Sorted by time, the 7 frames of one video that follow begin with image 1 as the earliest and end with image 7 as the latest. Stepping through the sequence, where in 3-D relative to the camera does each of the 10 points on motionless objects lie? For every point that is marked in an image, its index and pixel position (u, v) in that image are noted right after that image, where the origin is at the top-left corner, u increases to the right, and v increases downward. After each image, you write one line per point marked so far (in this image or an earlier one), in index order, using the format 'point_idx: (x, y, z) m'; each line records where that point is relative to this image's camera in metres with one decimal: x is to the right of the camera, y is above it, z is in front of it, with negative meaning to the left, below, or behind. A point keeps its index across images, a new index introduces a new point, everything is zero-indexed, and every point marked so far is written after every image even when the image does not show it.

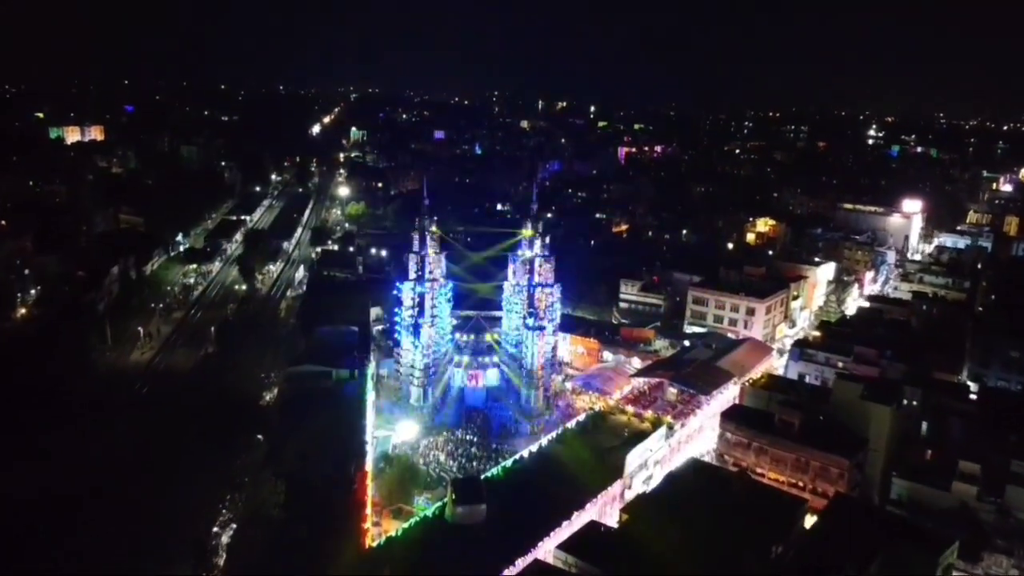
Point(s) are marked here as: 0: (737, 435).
0: (+5.8, -3.8, +19.8) m
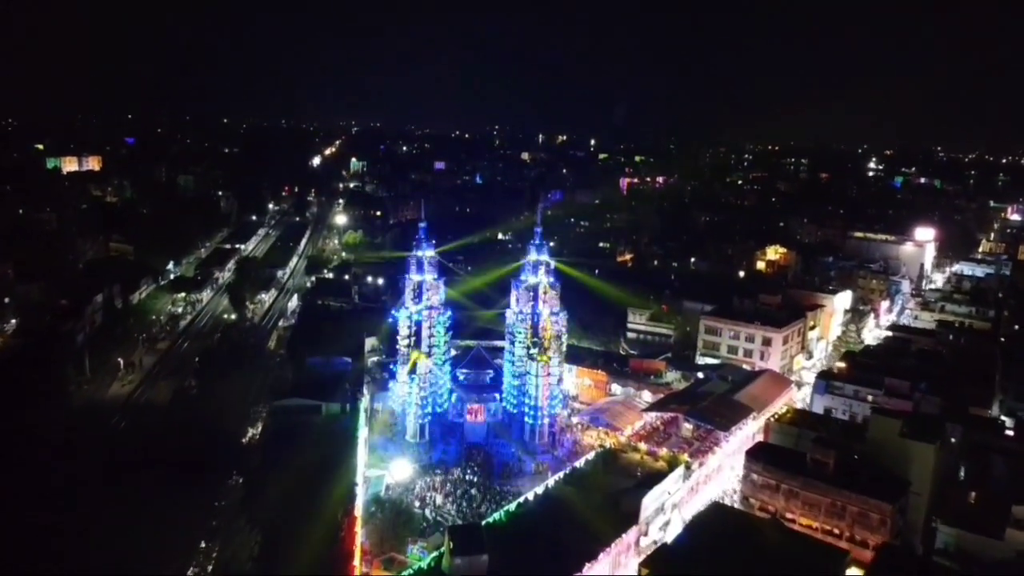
0: (+5.9, -4.4, +18.0) m
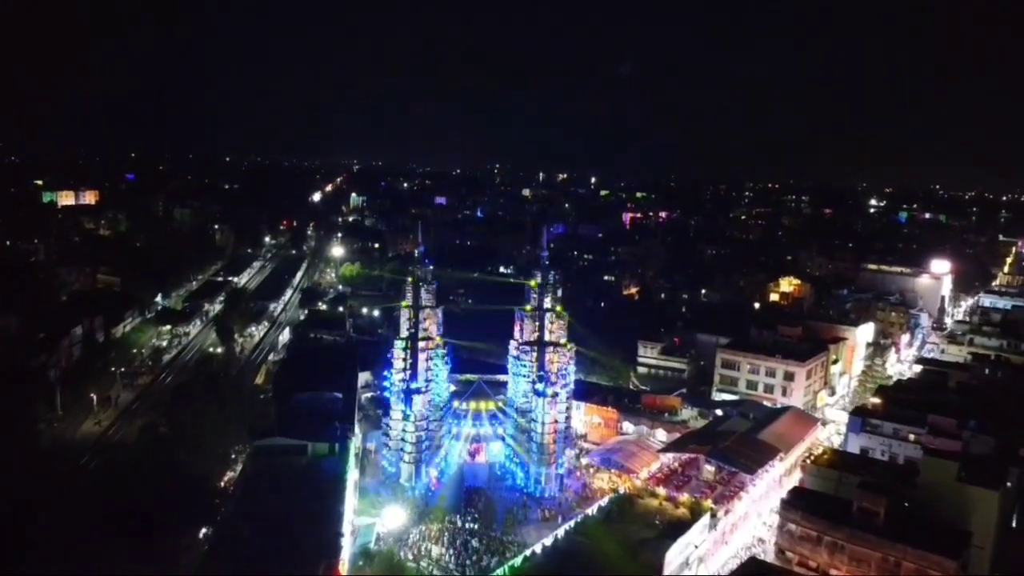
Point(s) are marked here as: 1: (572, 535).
0: (+6.0, -4.9, +15.8) m
1: (+1.4, -5.7, +18.0) m
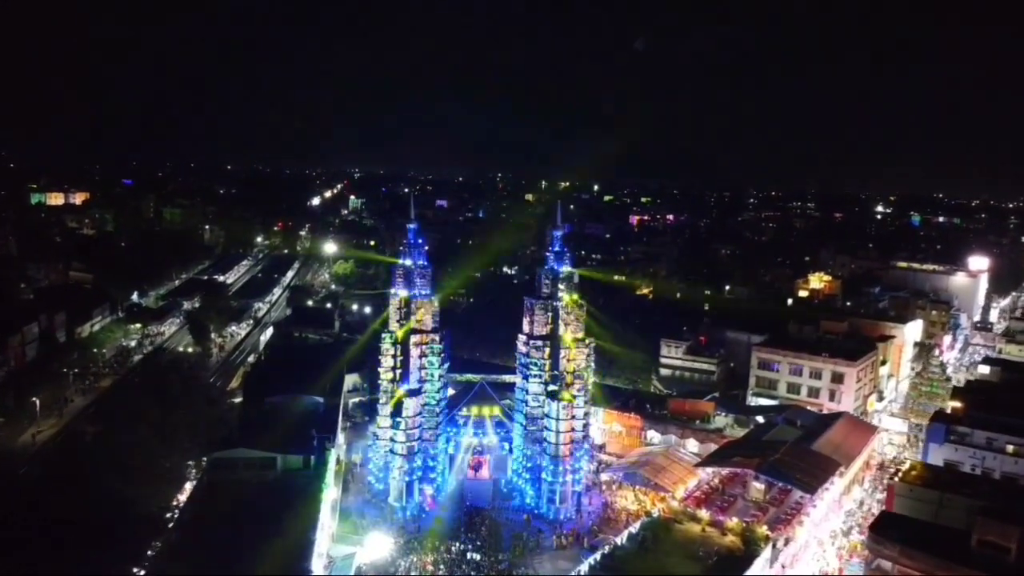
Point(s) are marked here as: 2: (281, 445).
0: (+6.2, -4.4, +12.2) m
1: (+1.6, -5.3, +14.4) m
2: (-5.8, -3.9, +19.5) m
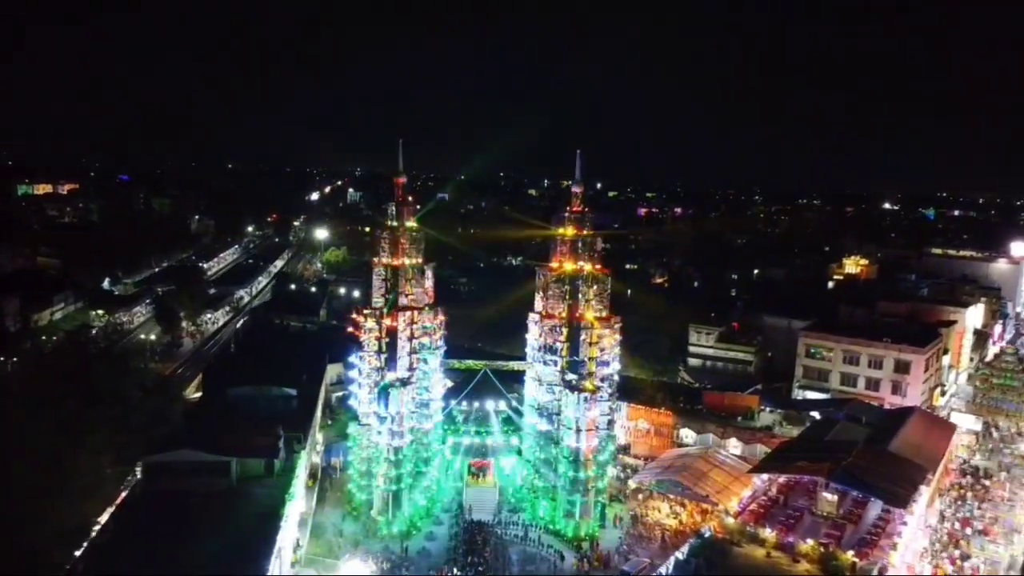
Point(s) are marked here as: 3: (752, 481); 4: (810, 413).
0: (+6.4, -3.7, +8.7) m
1: (+1.8, -4.6, +10.9) m
2: (-5.6, -3.2, +16.0) m
3: (+4.9, -4.0, +16.4) m
4: (+7.7, -3.2, +19.9) m
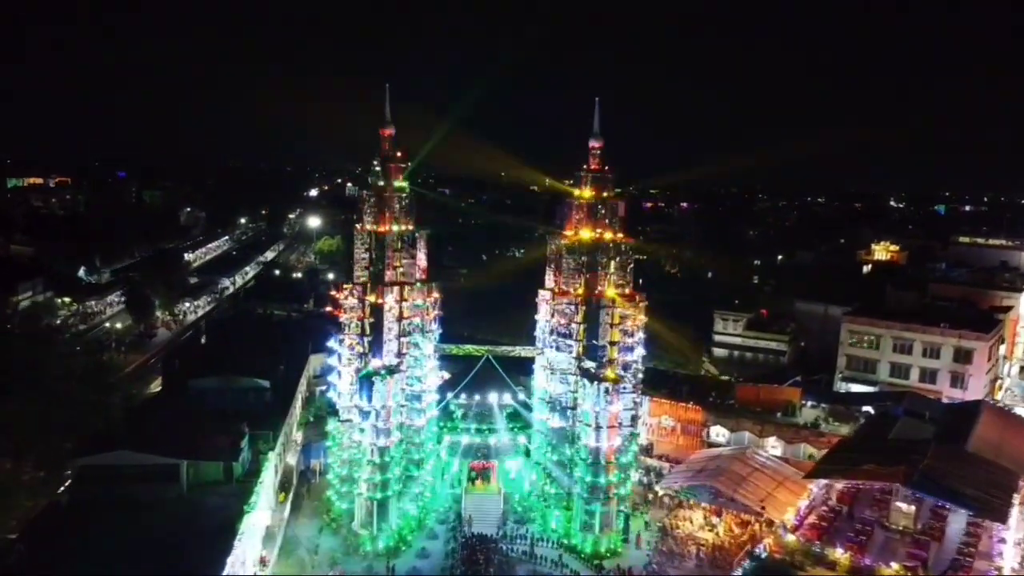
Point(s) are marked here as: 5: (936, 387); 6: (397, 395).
0: (+6.5, -3.1, +6.1) m
1: (+1.9, -4.0, +8.3) m
2: (-5.5, -2.7, +13.4) m
3: (+5.1, -3.5, +13.9) m
4: (+7.8, -2.7, +17.3) m
5: (+10.2, -2.4, +18.7) m
6: (-2.1, -2.0, +14.1) m
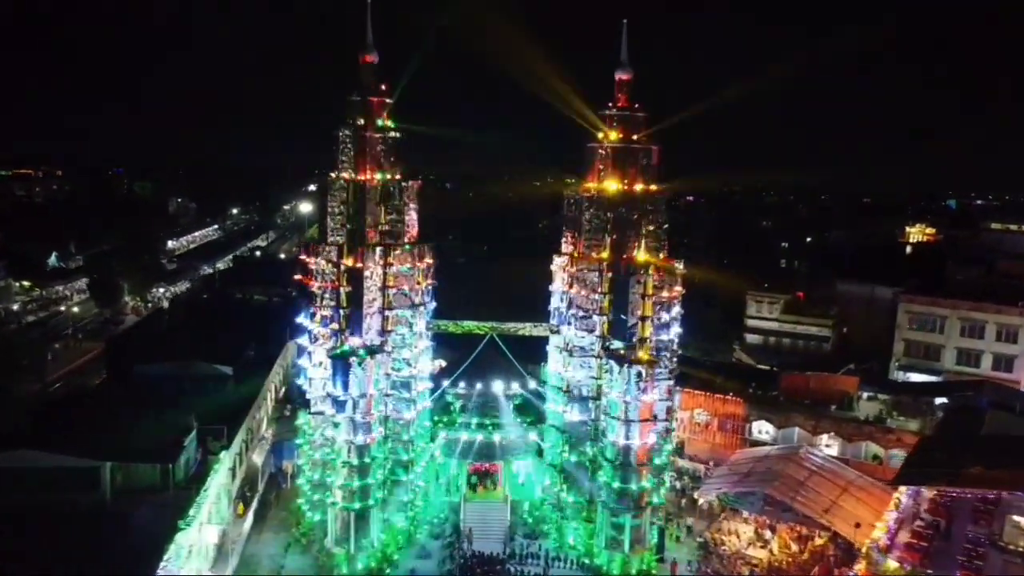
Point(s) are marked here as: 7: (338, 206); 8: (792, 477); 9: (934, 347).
0: (+6.6, -2.6, +3.5) m
1: (+2.1, -3.5, +5.7) m
2: (-5.4, -2.2, +10.9) m
3: (+5.2, -2.9, +11.3) m
4: (+7.9, -2.1, +14.7) m
5: (+10.3, -1.8, +16.1) m
6: (-1.9, -1.4, +11.5) m
7: (-2.6, +1.2, +11.7) m
8: (+4.4, -2.9, +11.8) m
9: (+9.1, -1.3, +16.8) m
